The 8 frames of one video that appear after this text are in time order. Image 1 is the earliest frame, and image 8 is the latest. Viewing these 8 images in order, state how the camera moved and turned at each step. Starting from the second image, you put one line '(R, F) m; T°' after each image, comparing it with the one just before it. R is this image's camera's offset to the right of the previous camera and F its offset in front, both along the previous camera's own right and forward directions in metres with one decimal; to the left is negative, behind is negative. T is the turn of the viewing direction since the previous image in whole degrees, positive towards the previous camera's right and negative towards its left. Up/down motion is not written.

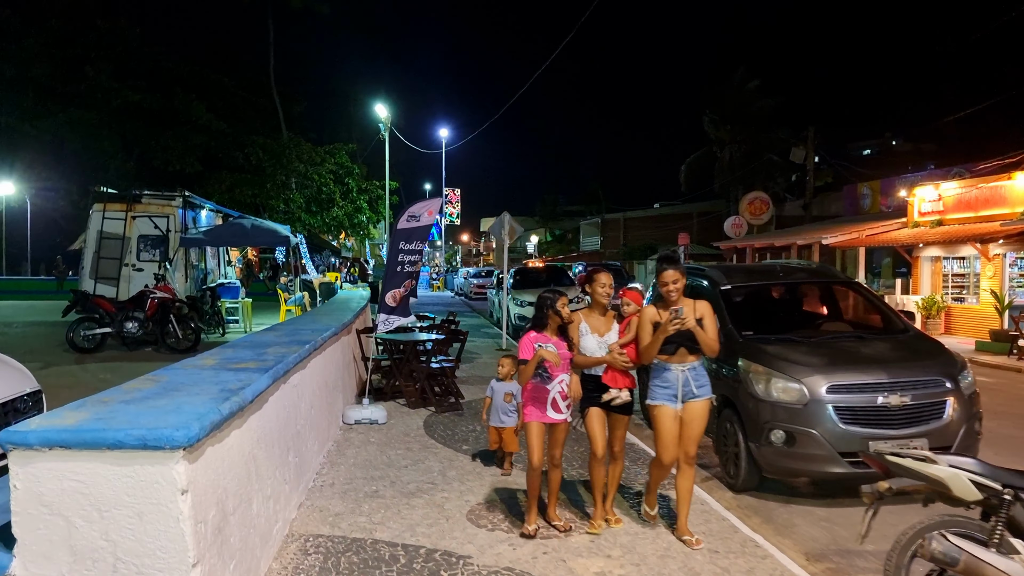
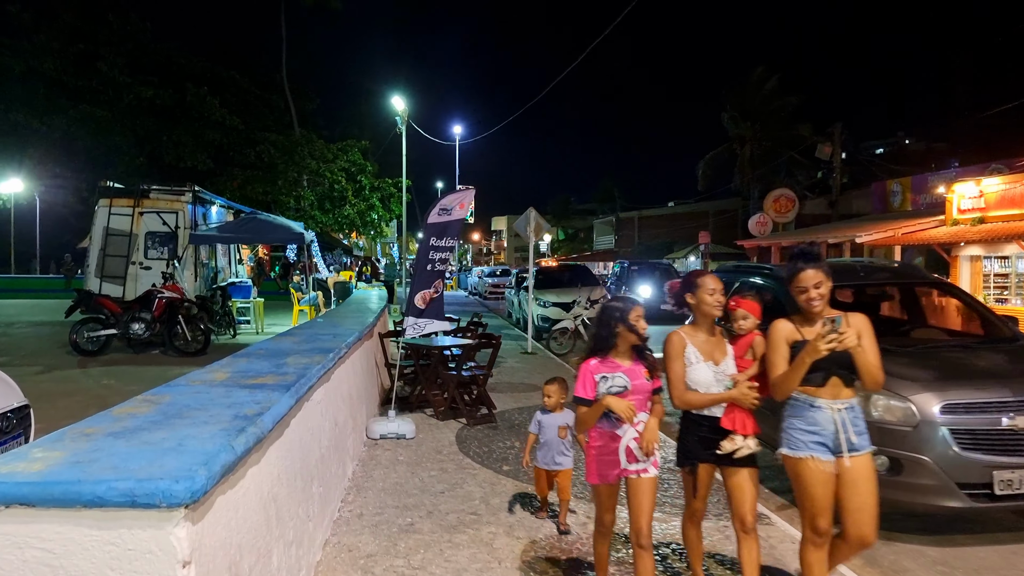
(-0.3, +0.7) m; -1°
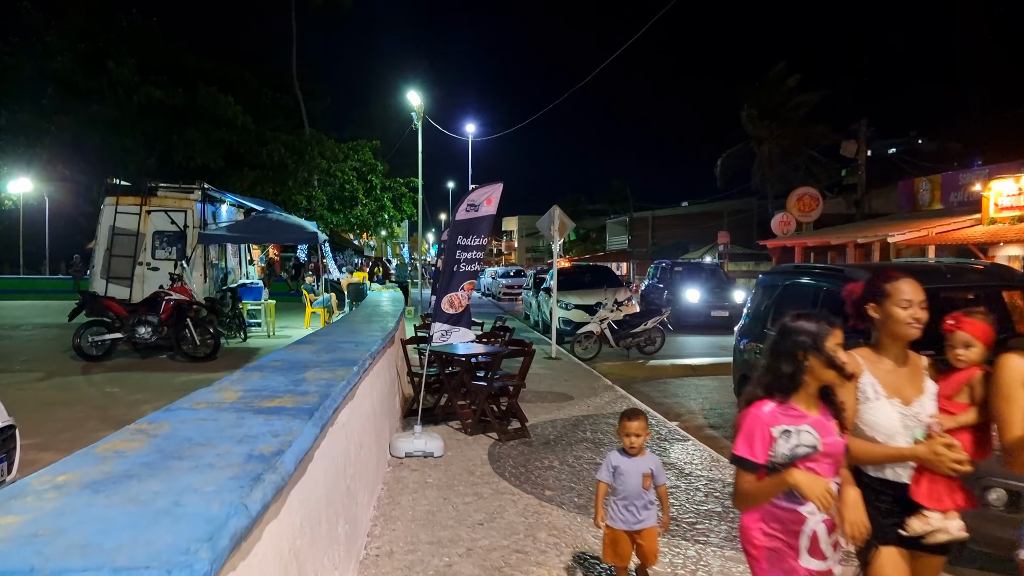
(-0.2, +0.6) m; -1°
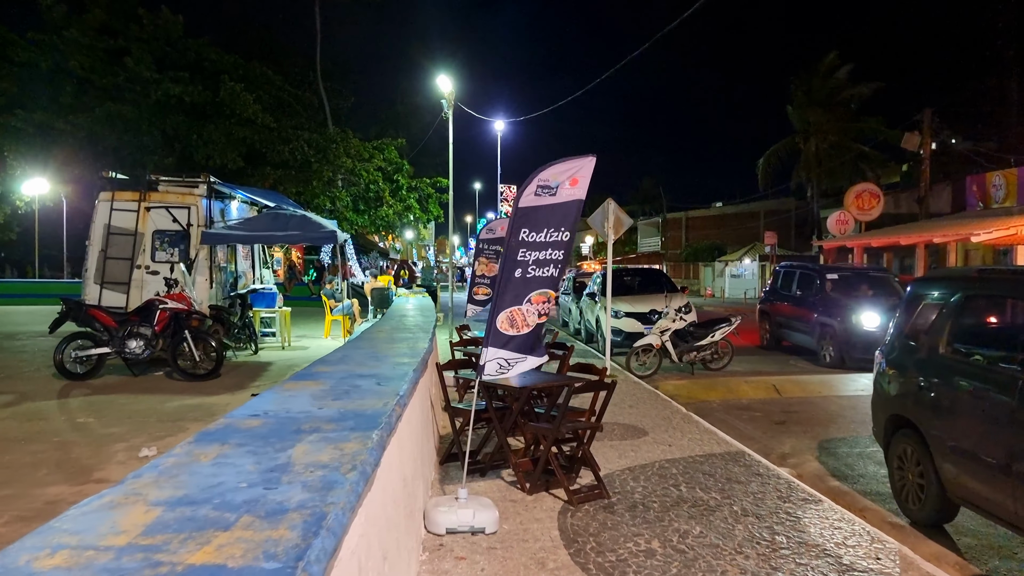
(-0.3, +1.7) m; -2°
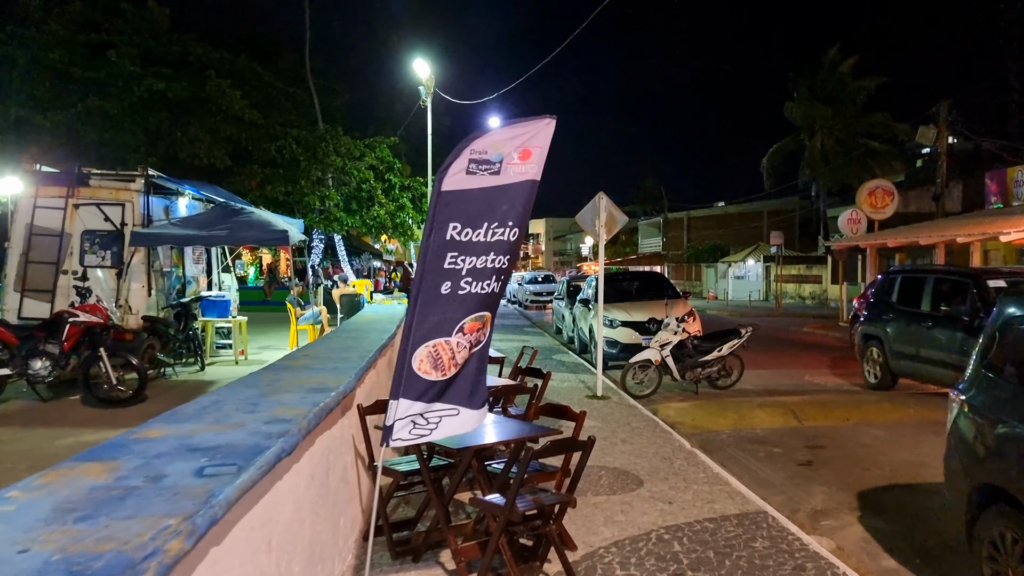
(+0.3, +1.5) m; 0°
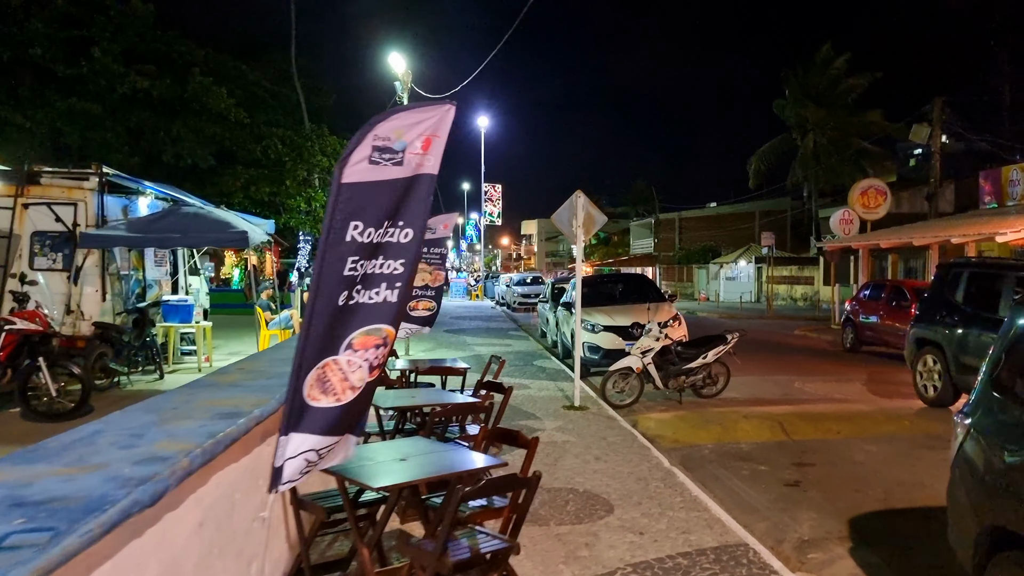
(+0.2, +0.6) m; 0°
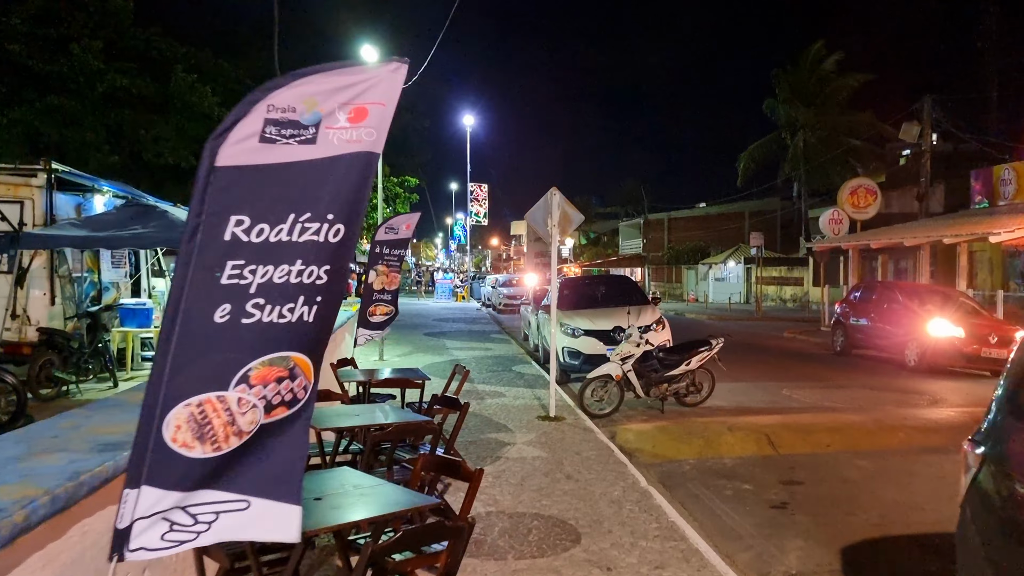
(+0.2, +0.5) m; +1°
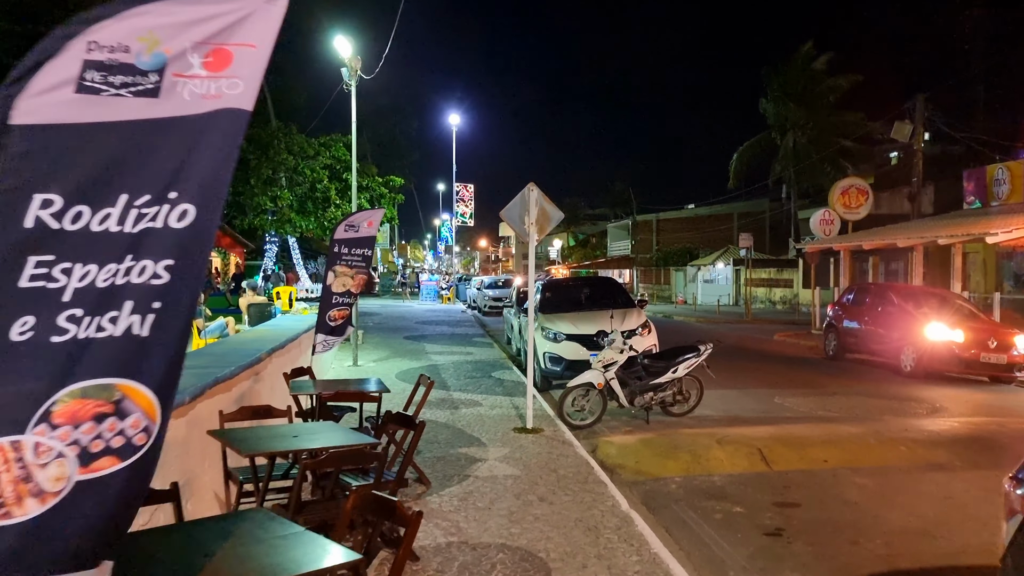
(+0.1, +0.6) m; +1°
